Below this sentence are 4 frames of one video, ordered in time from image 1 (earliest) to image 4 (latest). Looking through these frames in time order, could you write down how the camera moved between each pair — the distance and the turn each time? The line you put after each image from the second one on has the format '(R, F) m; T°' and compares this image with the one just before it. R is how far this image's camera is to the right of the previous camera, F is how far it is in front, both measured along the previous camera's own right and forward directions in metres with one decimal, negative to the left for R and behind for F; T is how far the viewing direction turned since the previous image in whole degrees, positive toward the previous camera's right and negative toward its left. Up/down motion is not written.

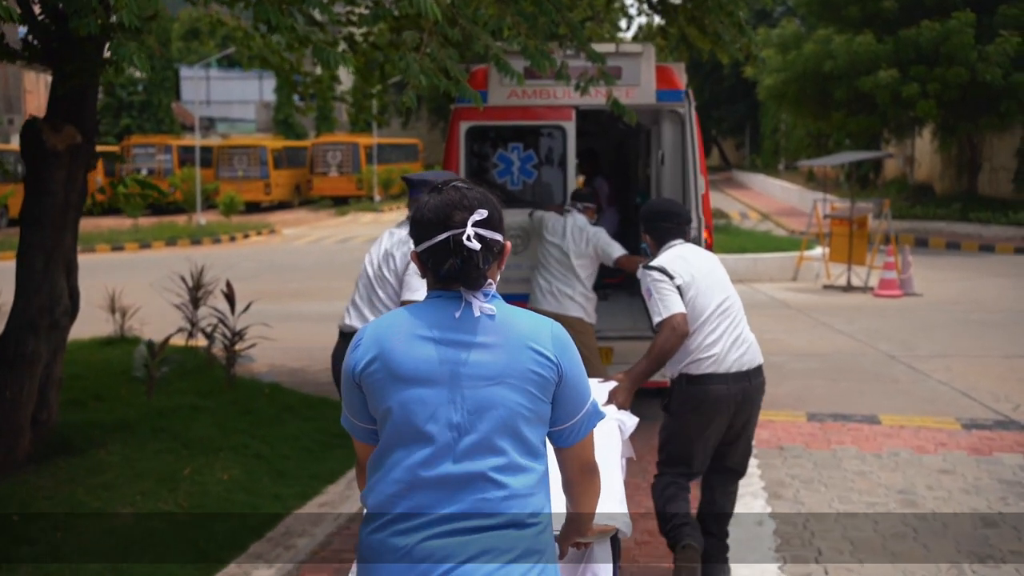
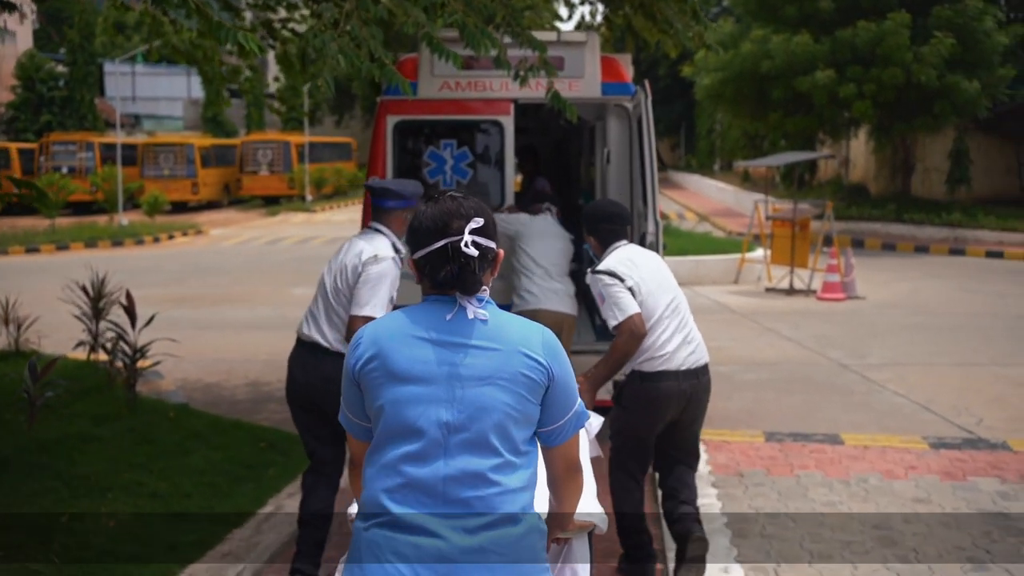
(0.0, +0.7) m; +4°
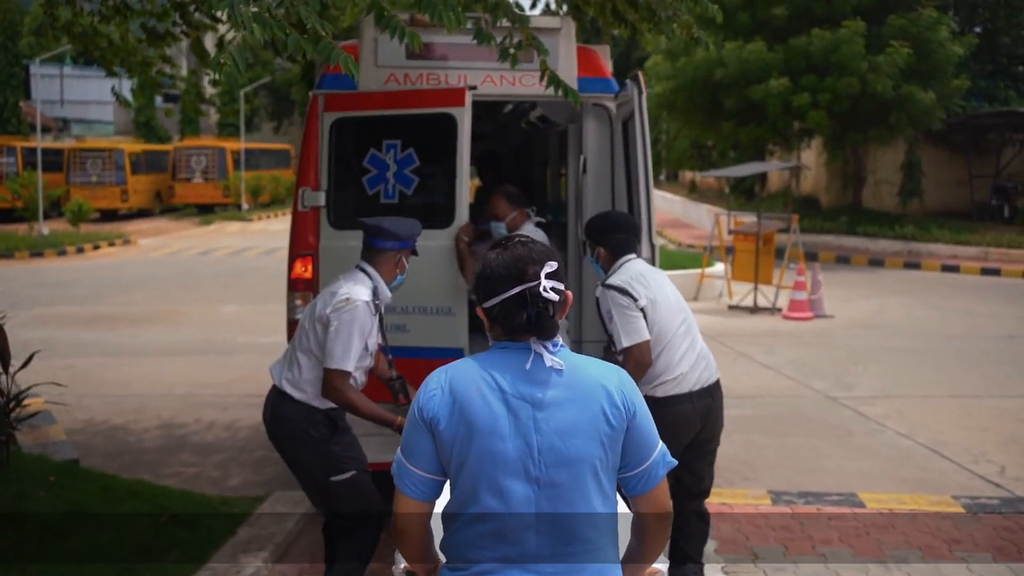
(-0.1, +1.2) m; +3°
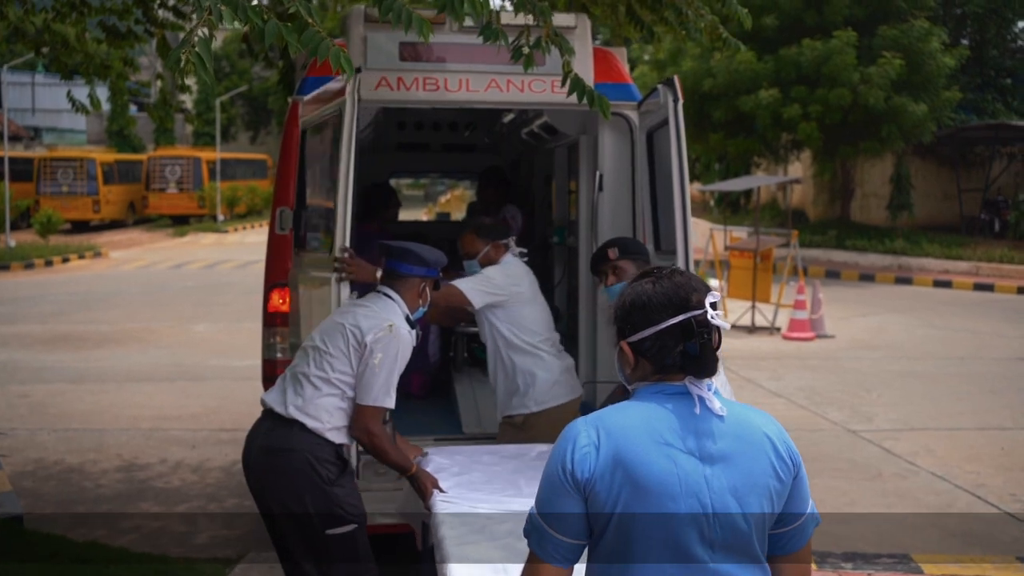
(-0.2, +0.7) m; +1°
